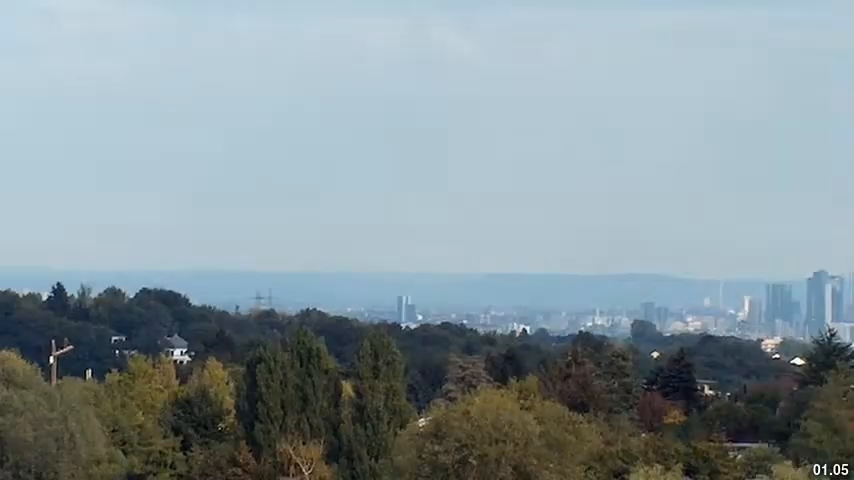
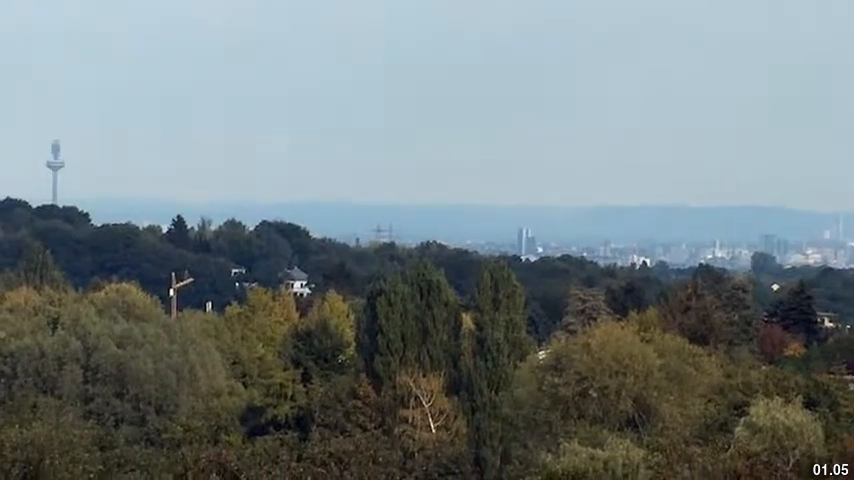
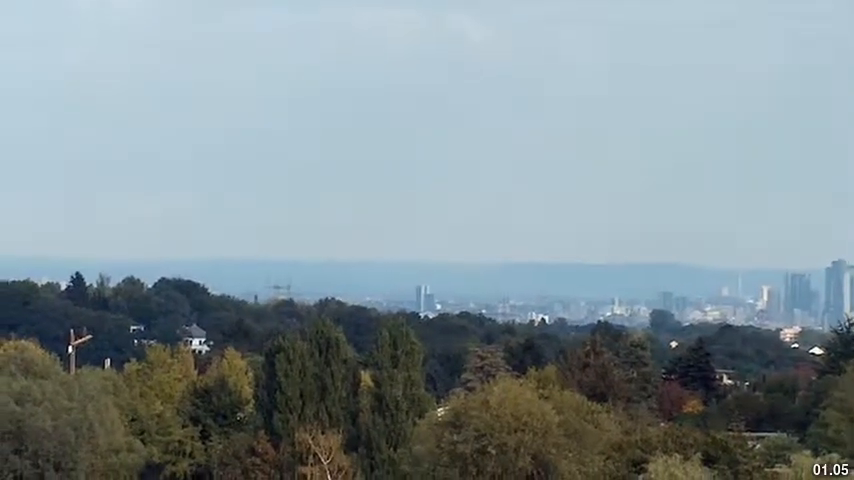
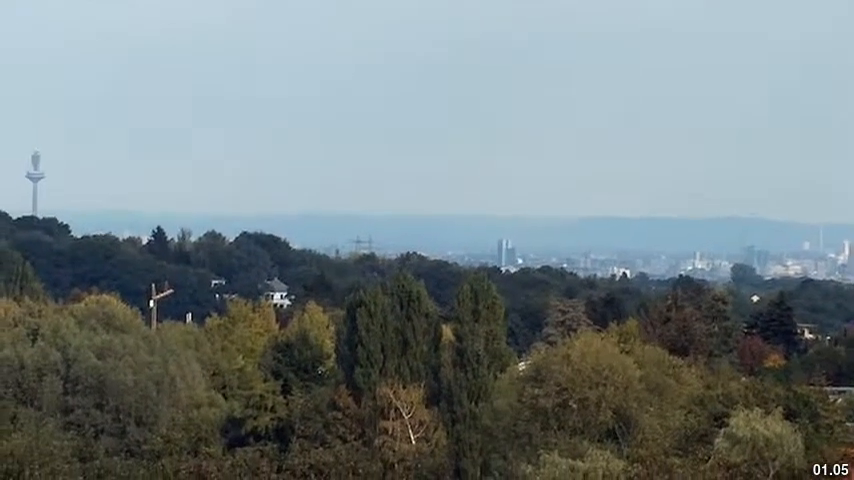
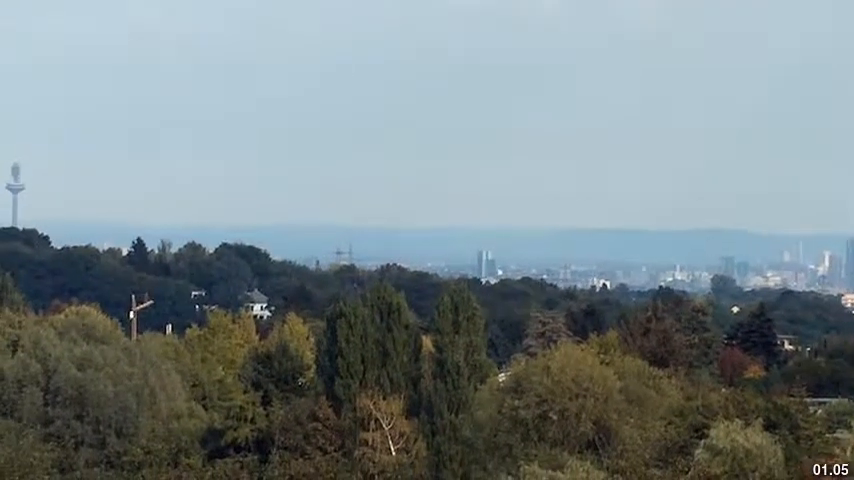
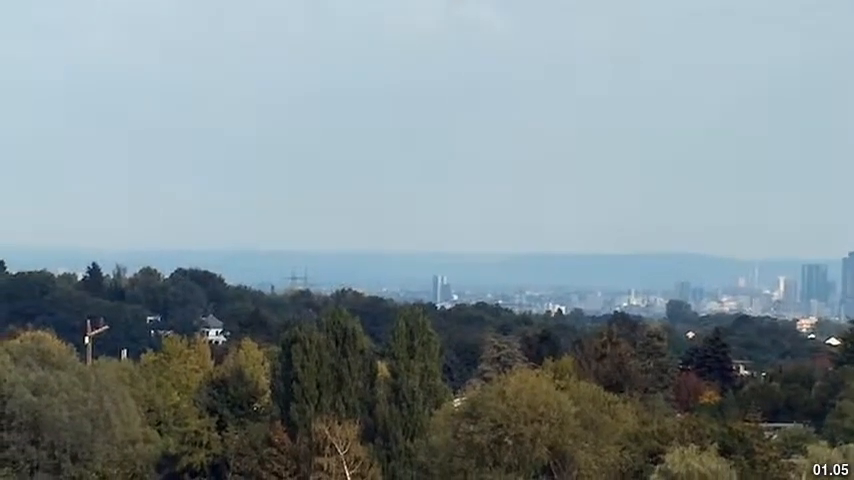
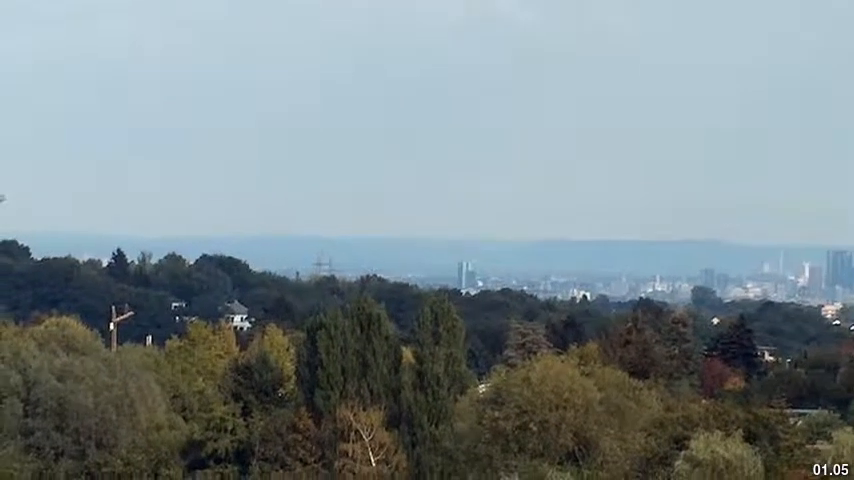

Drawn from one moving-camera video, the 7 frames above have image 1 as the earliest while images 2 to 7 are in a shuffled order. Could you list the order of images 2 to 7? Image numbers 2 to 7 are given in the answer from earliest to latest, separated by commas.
3, 6, 7, 5, 4, 2
